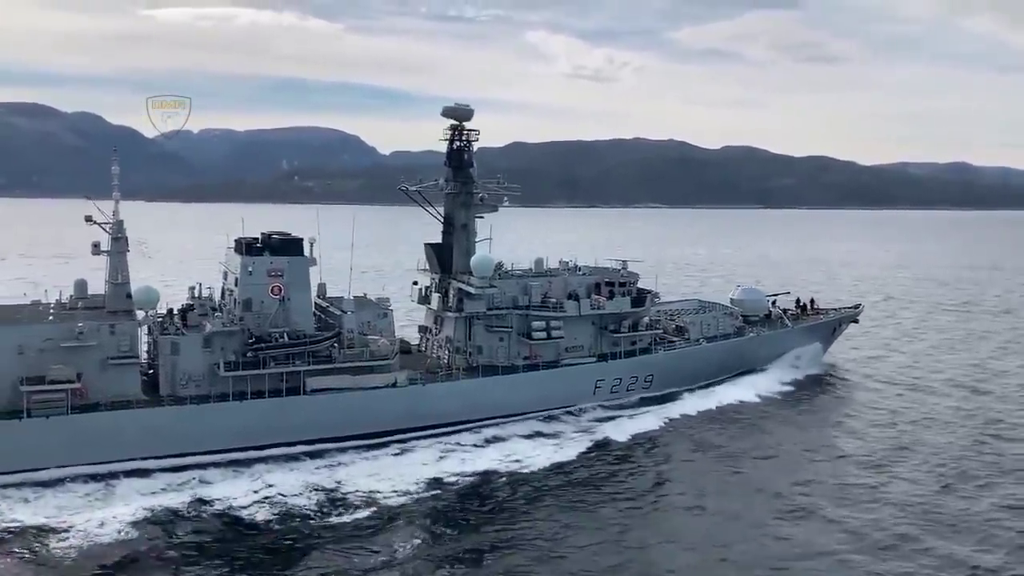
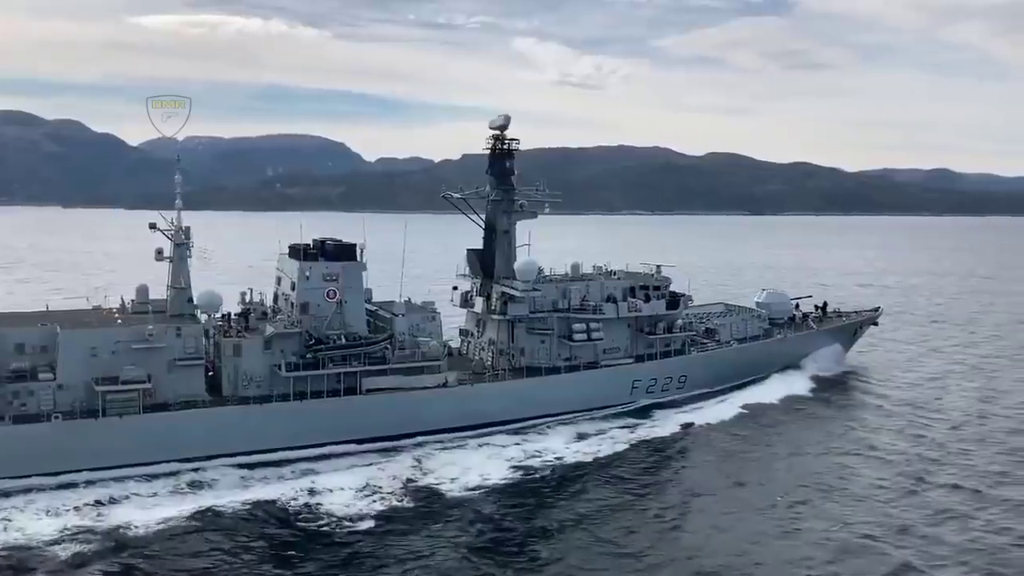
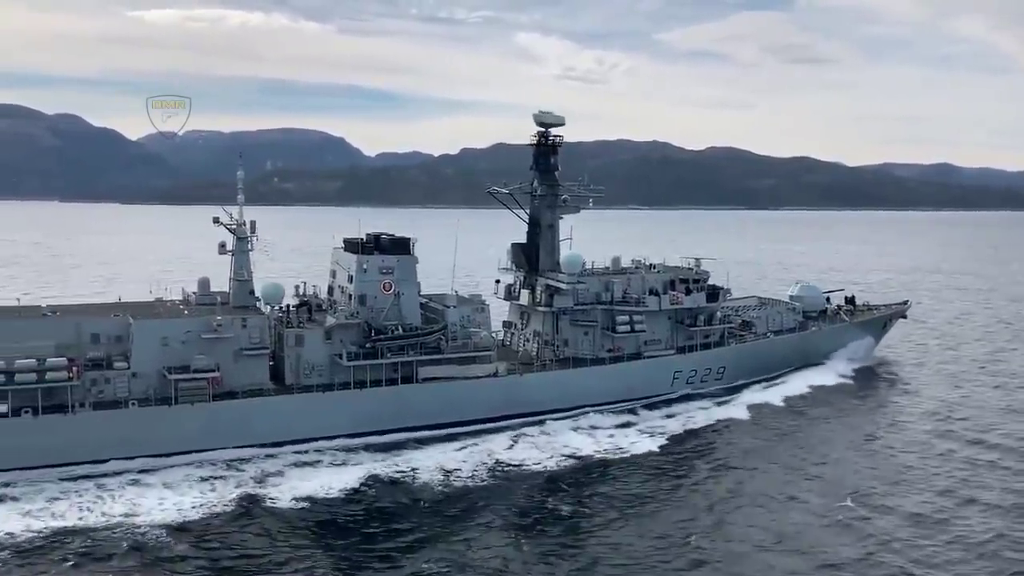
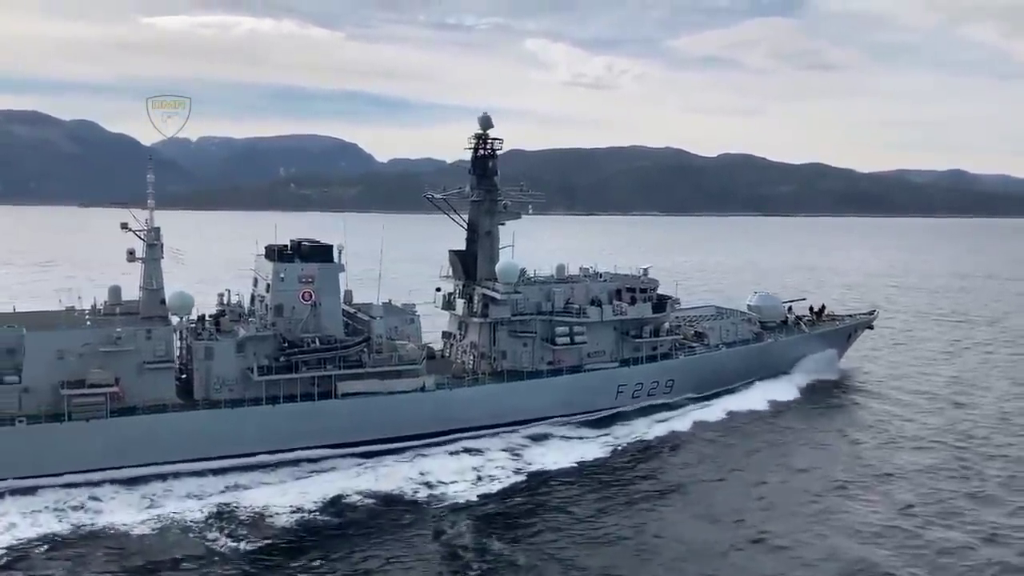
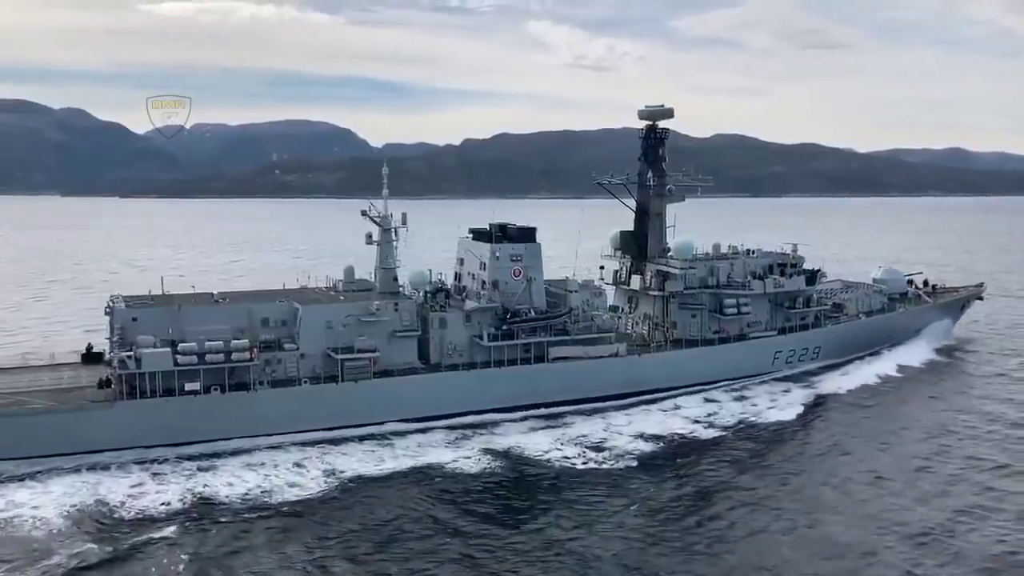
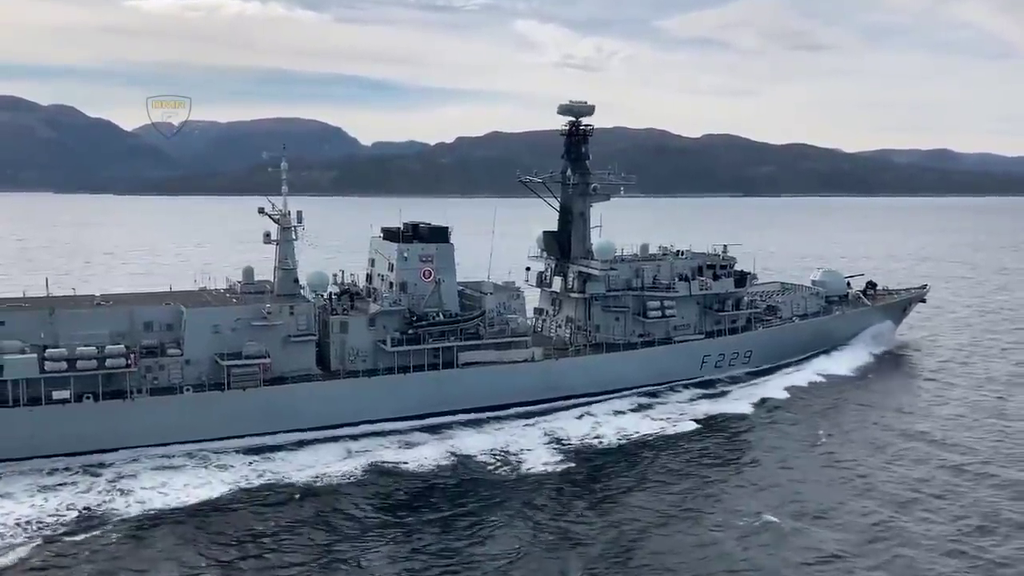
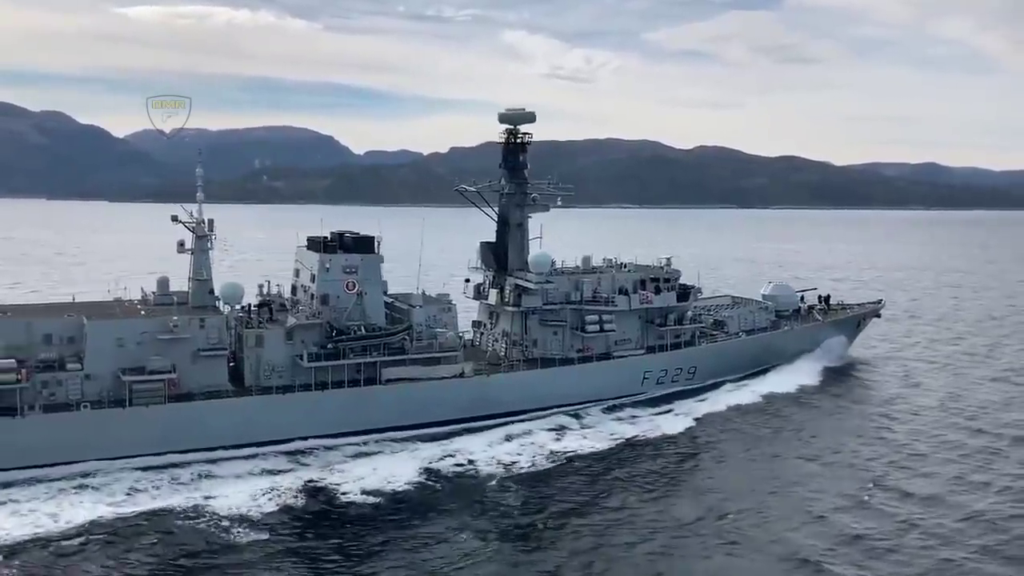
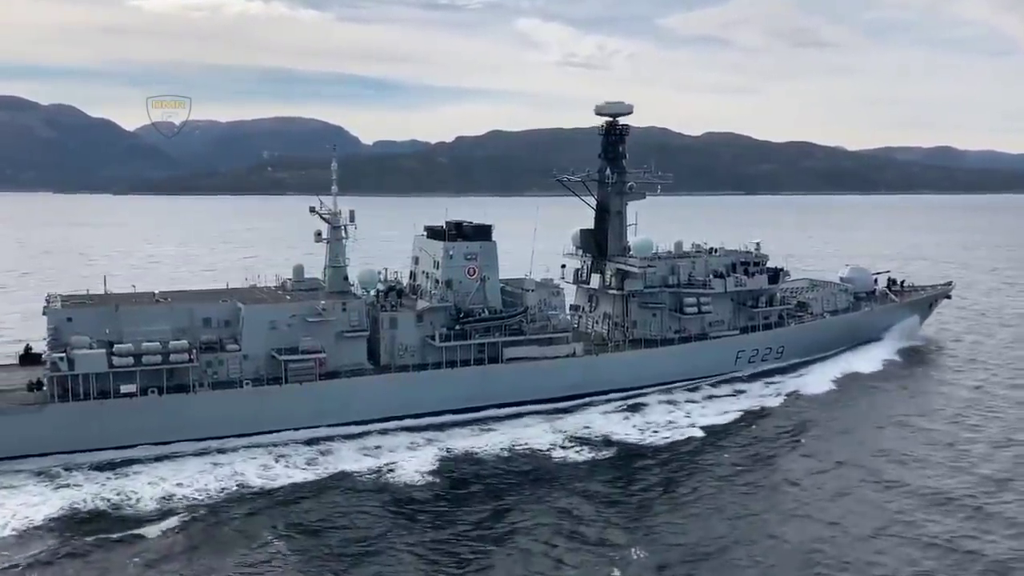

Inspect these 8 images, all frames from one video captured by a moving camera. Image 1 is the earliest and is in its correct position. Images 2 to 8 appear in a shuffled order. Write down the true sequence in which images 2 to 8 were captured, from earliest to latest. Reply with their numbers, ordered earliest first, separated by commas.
4, 2, 7, 3, 6, 8, 5
